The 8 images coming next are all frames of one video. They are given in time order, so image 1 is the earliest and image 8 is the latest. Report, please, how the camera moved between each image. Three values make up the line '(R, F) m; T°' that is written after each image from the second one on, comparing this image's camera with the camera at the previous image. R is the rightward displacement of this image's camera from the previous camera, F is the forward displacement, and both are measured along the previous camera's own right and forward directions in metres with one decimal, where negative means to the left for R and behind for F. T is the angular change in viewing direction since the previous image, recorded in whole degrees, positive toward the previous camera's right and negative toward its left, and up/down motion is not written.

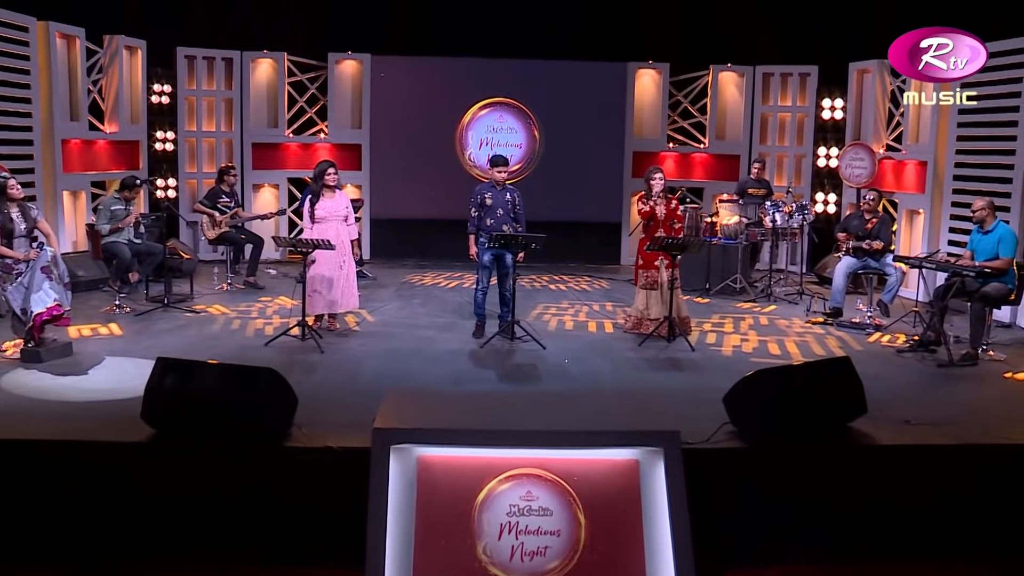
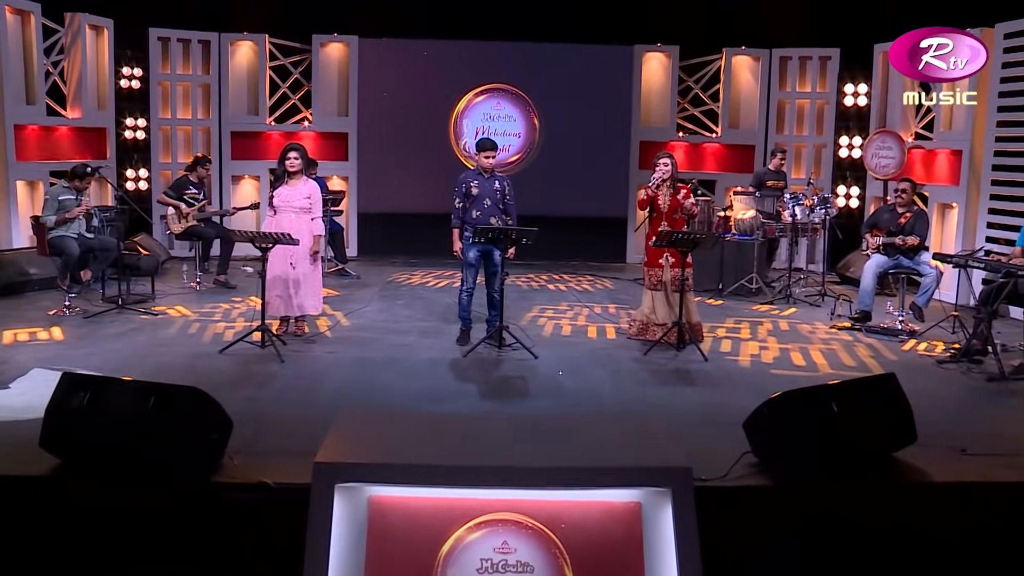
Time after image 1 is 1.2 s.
(+0.1, +0.8) m; -1°
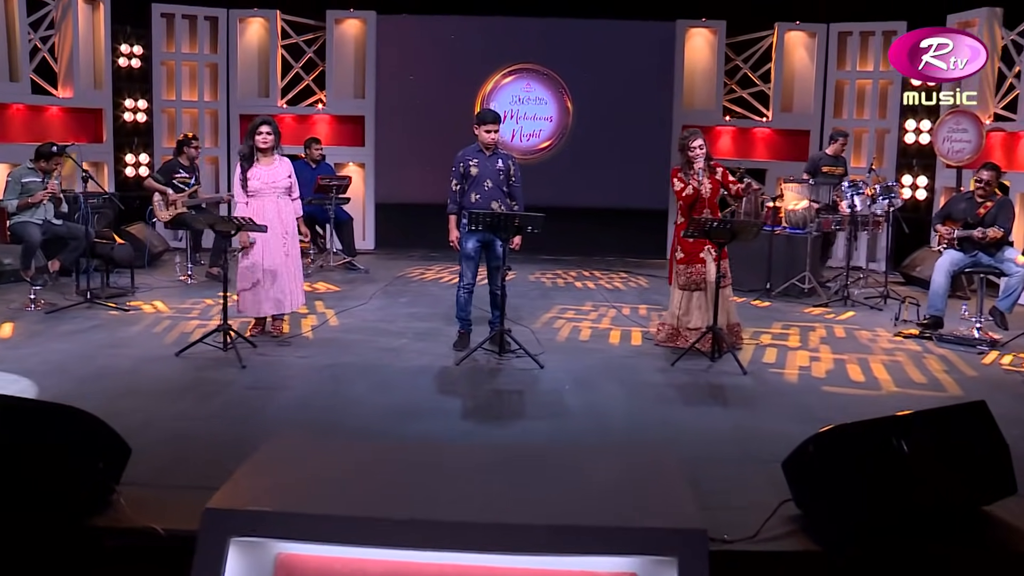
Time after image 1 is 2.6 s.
(+0.3, +0.9) m; -3°
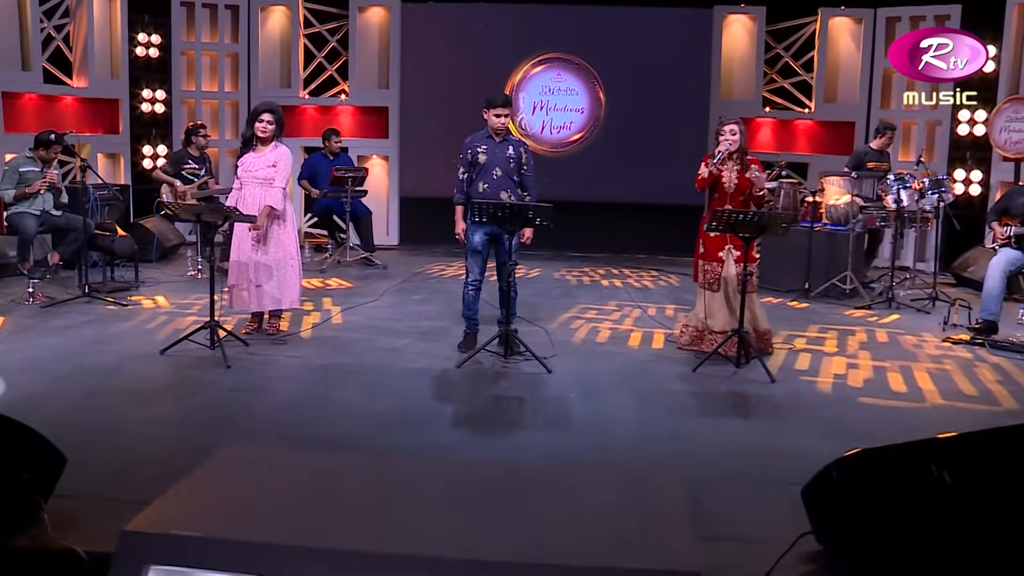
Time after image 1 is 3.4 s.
(+0.2, +0.4) m; -3°
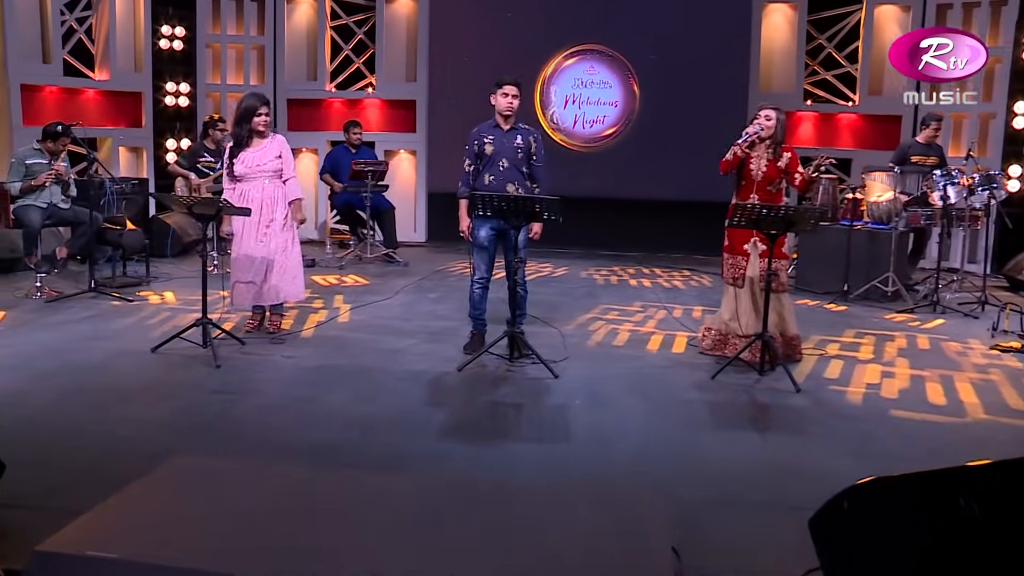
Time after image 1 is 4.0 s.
(+0.2, +0.3) m; -3°
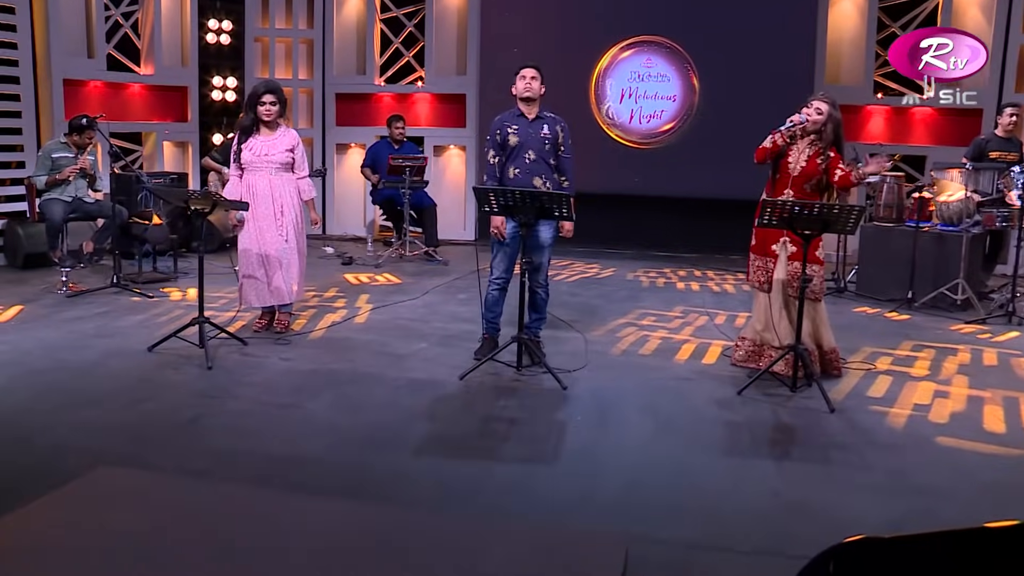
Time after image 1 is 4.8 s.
(+0.3, +0.4) m; -5°
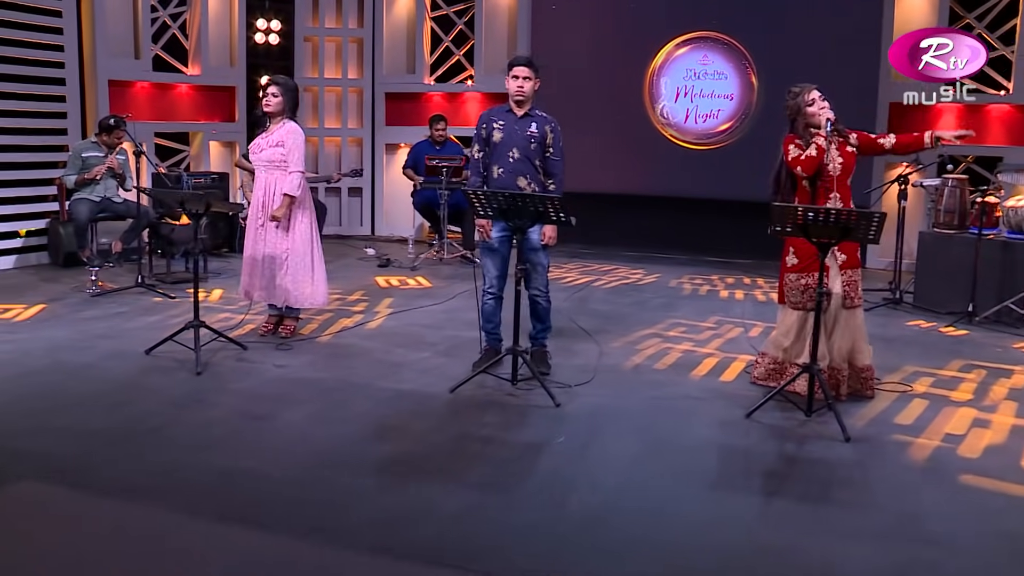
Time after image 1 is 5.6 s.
(+0.4, +0.3) m; -5°
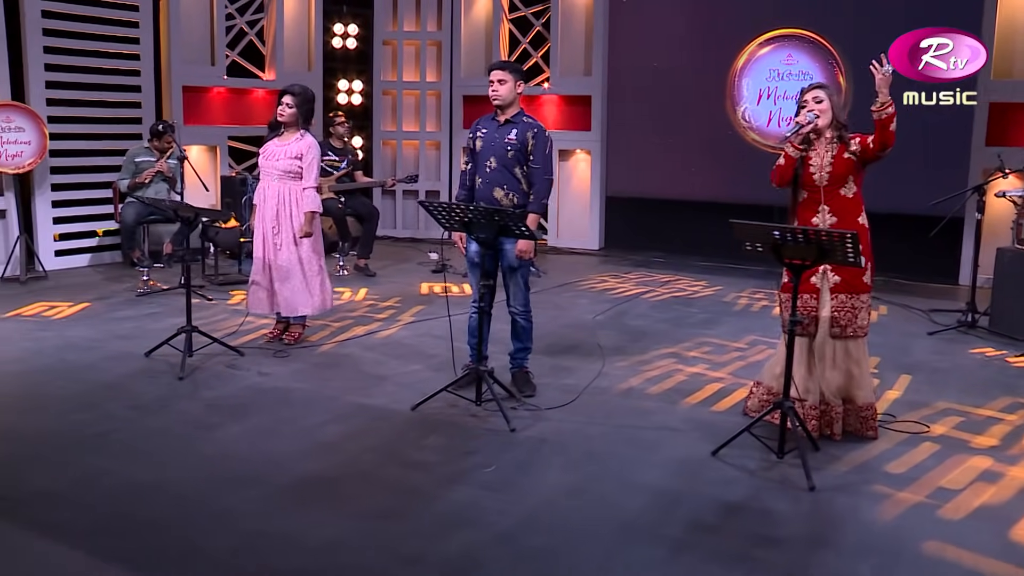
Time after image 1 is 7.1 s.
(+0.7, +0.3) m; -9°
